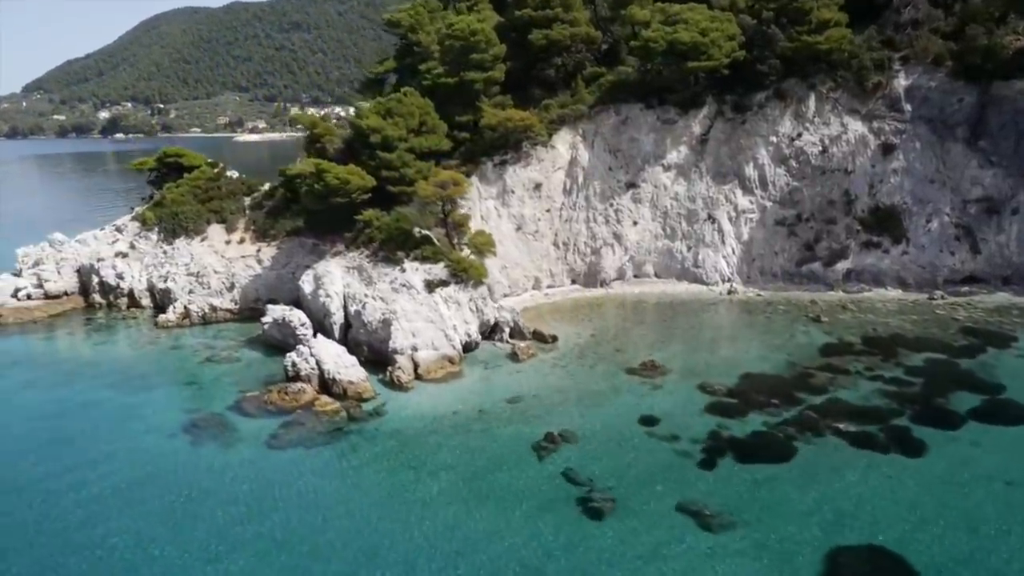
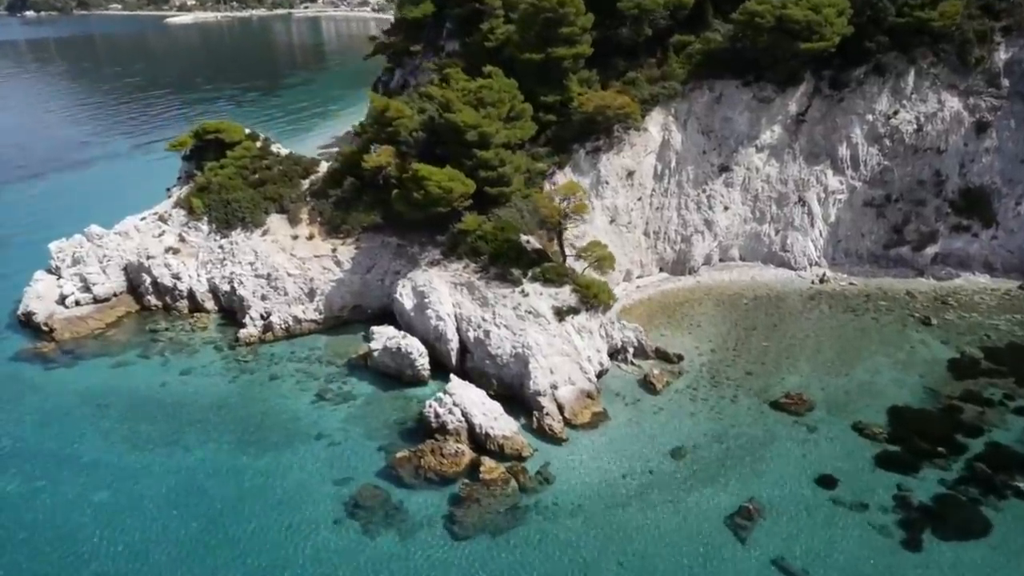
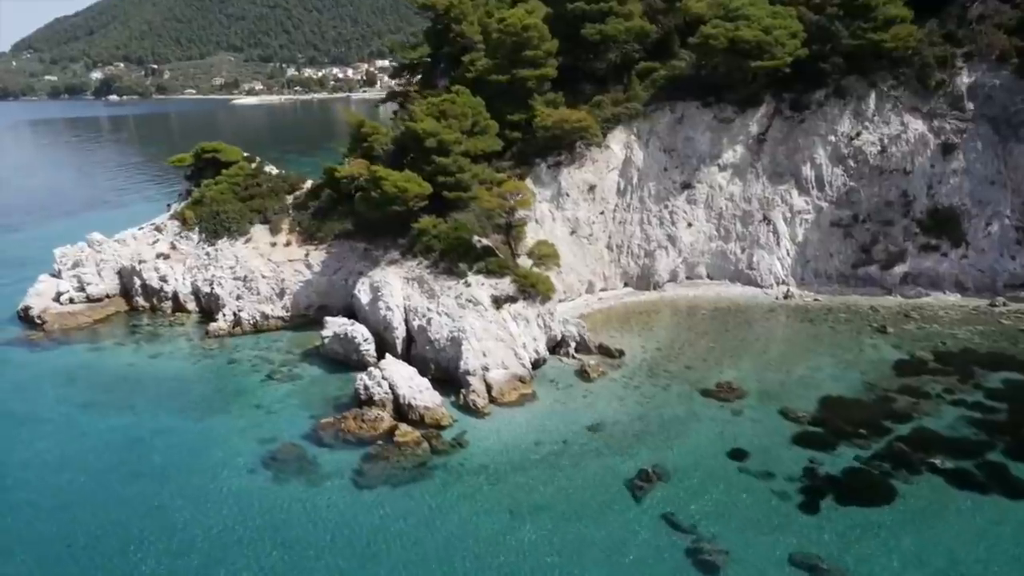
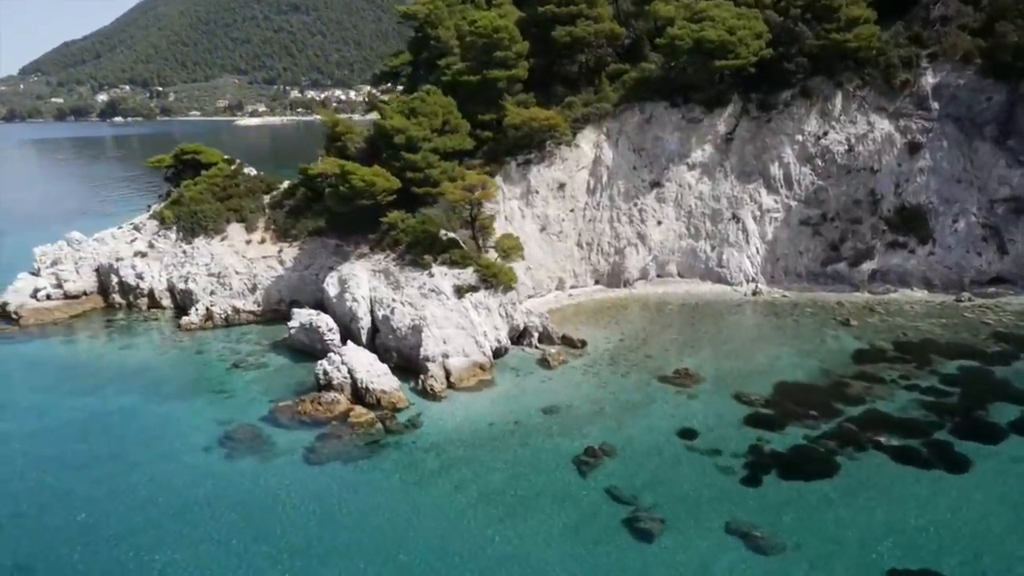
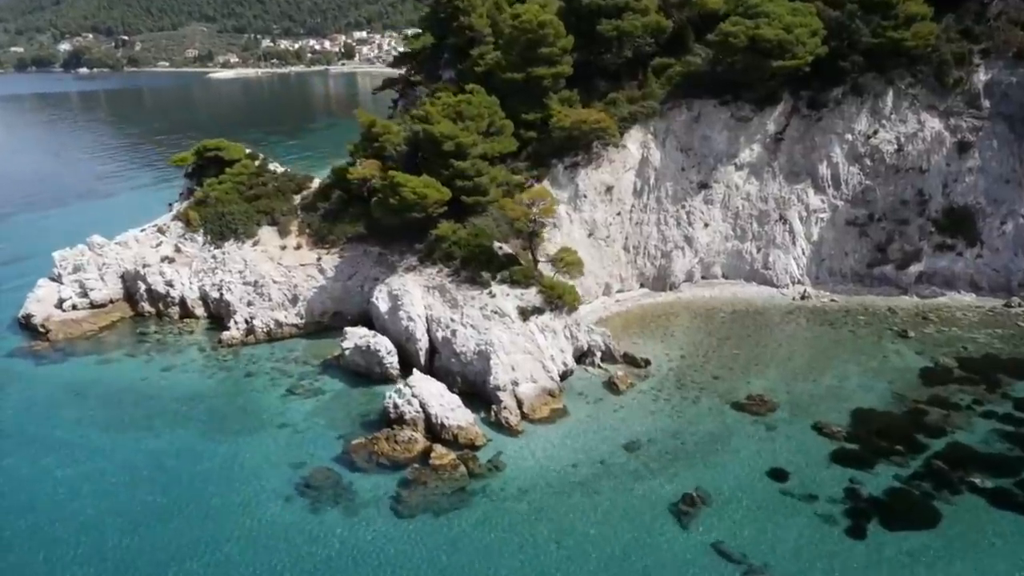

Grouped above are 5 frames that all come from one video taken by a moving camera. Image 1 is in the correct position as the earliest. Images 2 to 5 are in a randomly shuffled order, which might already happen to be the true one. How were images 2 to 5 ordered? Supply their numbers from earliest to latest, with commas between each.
4, 3, 5, 2
